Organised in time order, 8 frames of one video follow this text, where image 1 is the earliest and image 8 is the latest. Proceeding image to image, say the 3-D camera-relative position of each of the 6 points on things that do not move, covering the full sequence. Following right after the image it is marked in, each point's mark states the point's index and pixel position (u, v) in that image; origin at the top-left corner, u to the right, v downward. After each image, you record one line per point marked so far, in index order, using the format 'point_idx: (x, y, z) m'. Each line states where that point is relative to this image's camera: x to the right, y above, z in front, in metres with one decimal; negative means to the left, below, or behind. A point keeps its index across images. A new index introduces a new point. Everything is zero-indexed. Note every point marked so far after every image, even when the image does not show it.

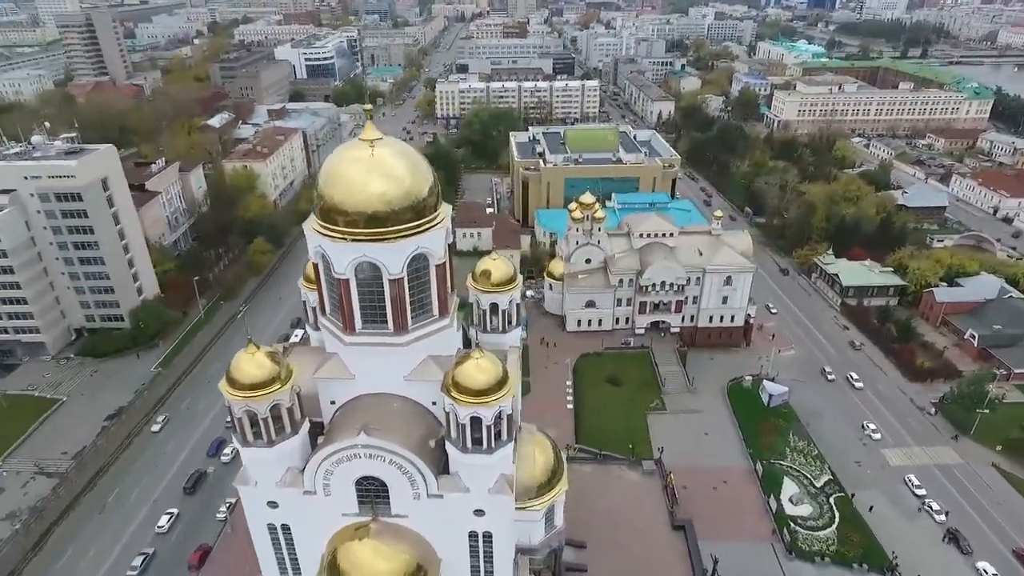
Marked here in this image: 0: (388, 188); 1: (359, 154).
0: (-4.0, +3.2, +19.7) m
1: (-4.9, +4.3, +19.7) m
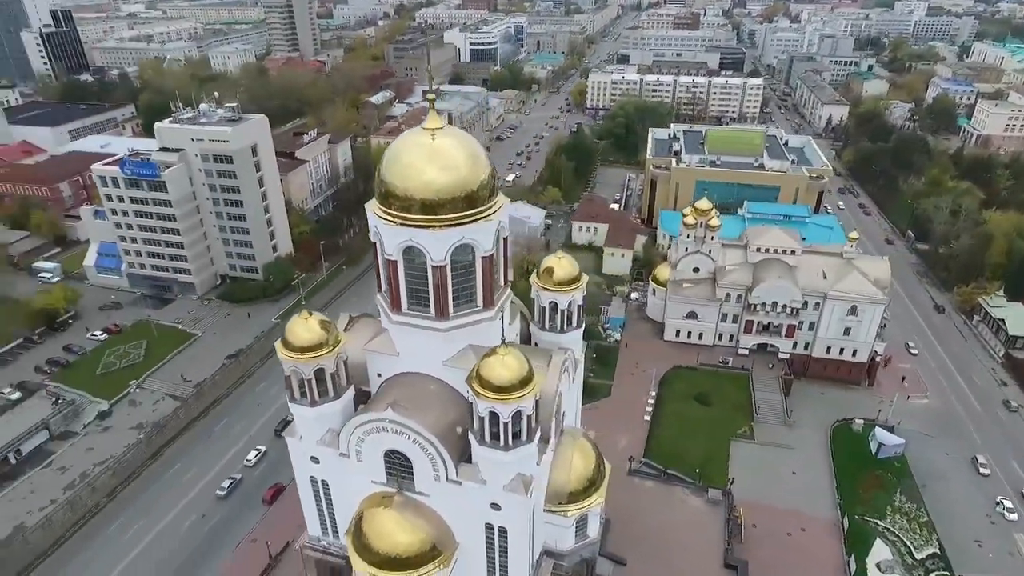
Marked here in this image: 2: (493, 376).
0: (-2.3, +3.7, +20.1) m
1: (-3.0, +4.8, +20.4) m
2: (-0.6, -2.7, +19.2) m
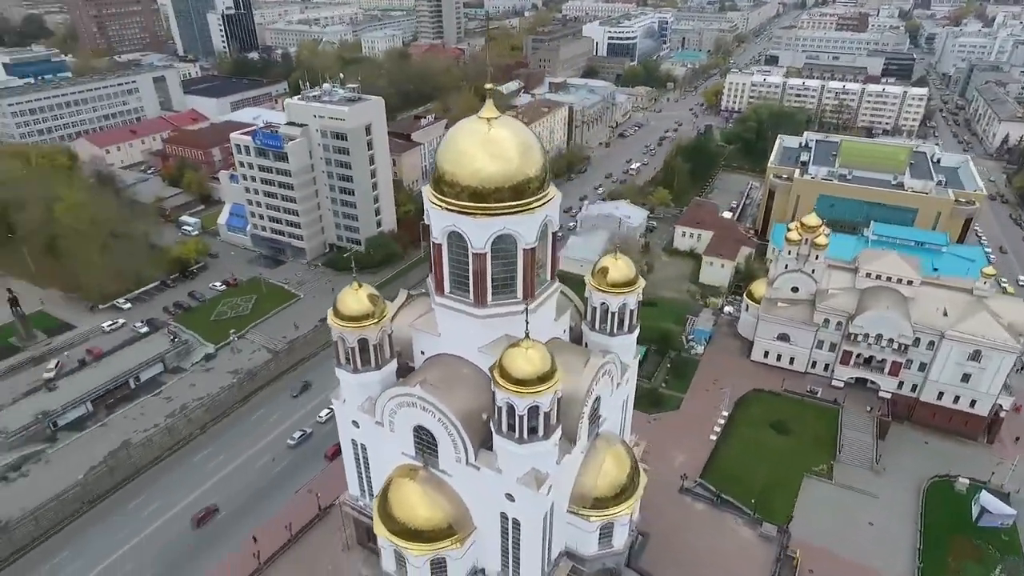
0: (-0.7, +4.1, +20.4) m
1: (-1.3, +5.3, +20.7) m
2: (0.0, -2.5, +19.2) m
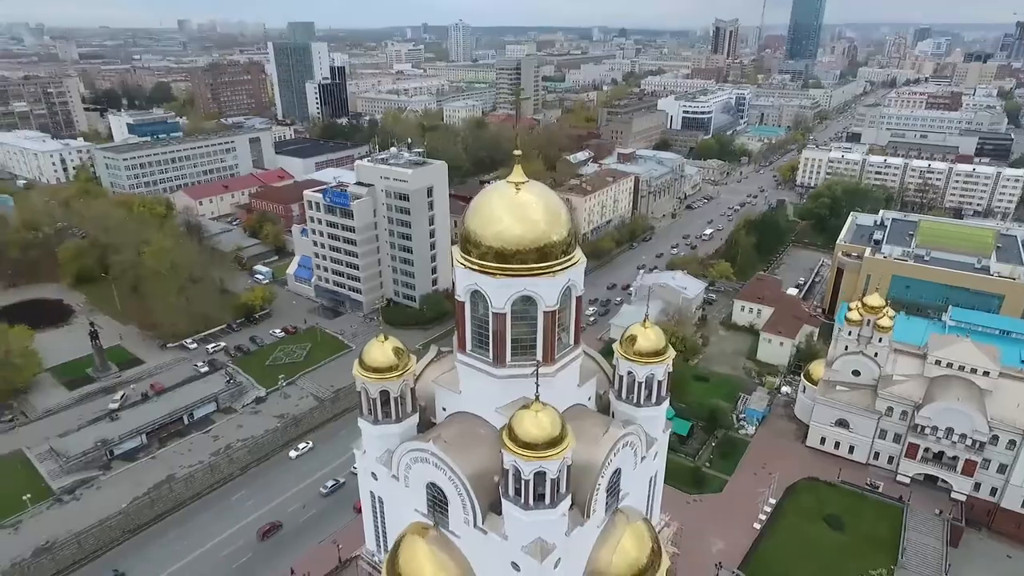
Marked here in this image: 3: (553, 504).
0: (+0.1, +2.1, +20.8) m
1: (-0.3, +3.3, +21.4) m
2: (+0.3, -4.4, +18.9) m
3: (+1.3, -6.8, +19.5) m
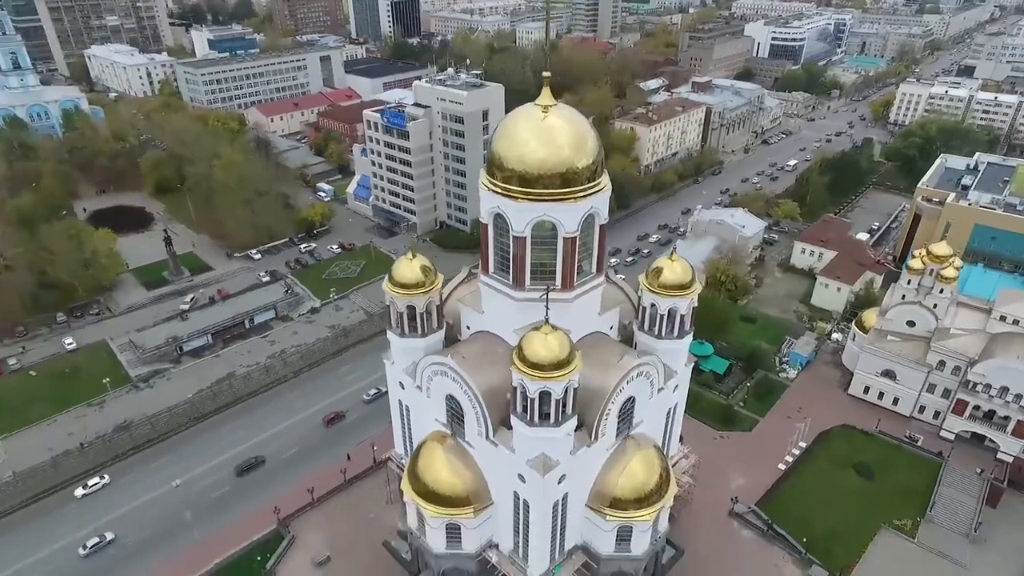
0: (+0.9, +4.6, +20.8) m
1: (+0.6, +5.9, +21.2) m
2: (+0.6, -2.0, +19.6) m
3: (+1.5, -4.4, +20.4) m
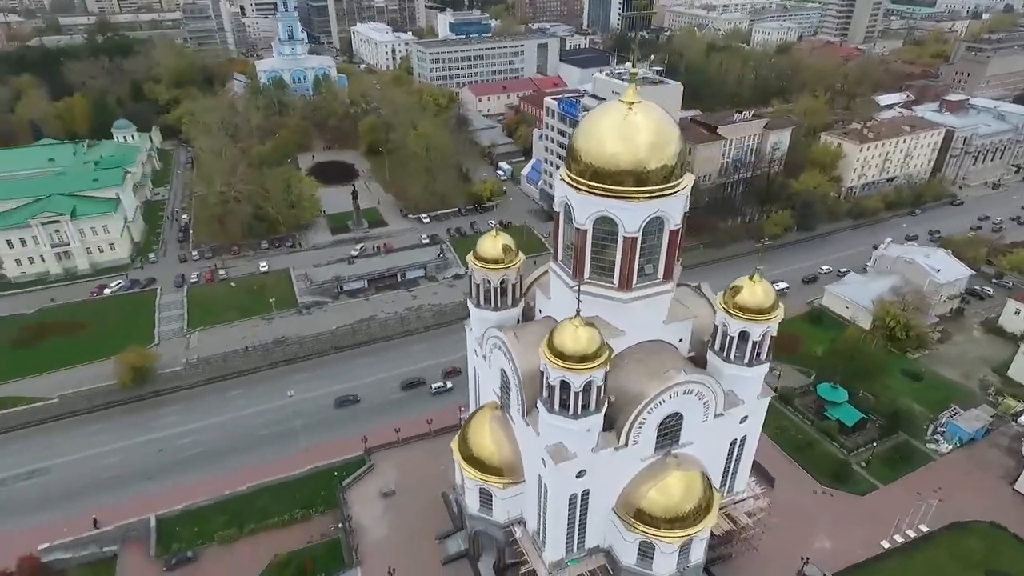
0: (+3.4, +4.7, +20.7) m
1: (+3.4, +6.1, +21.2) m
2: (+1.5, -1.7, +20.0) m
3: (+2.1, -4.2, +20.5) m
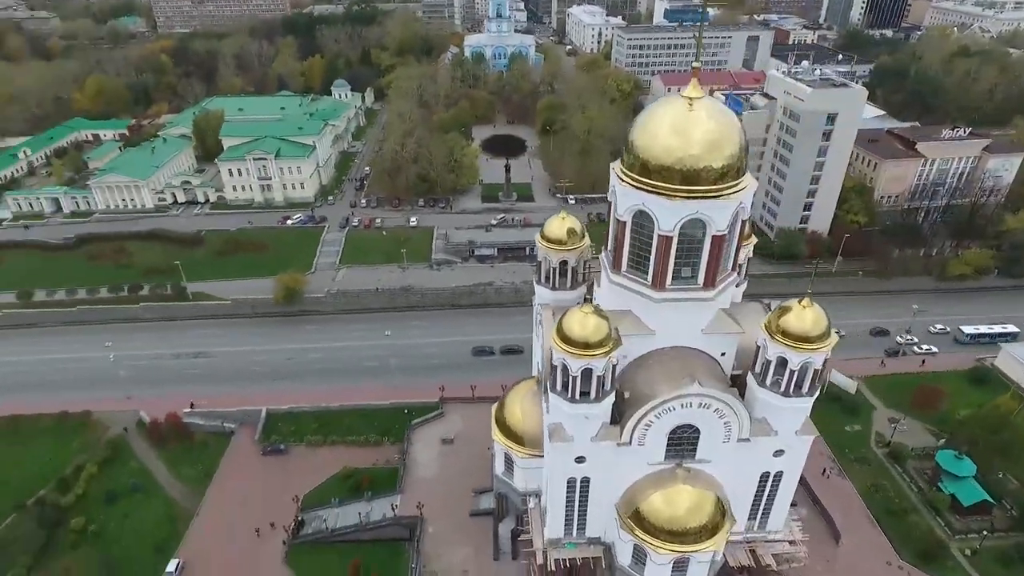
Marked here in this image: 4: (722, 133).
0: (+4.9, +4.8, +20.2) m
1: (+5.3, +6.1, +20.6) m
2: (+1.8, -1.1, +20.4) m
3: (+2.1, -3.8, +20.9) m
4: (+6.5, +5.1, +19.7) m
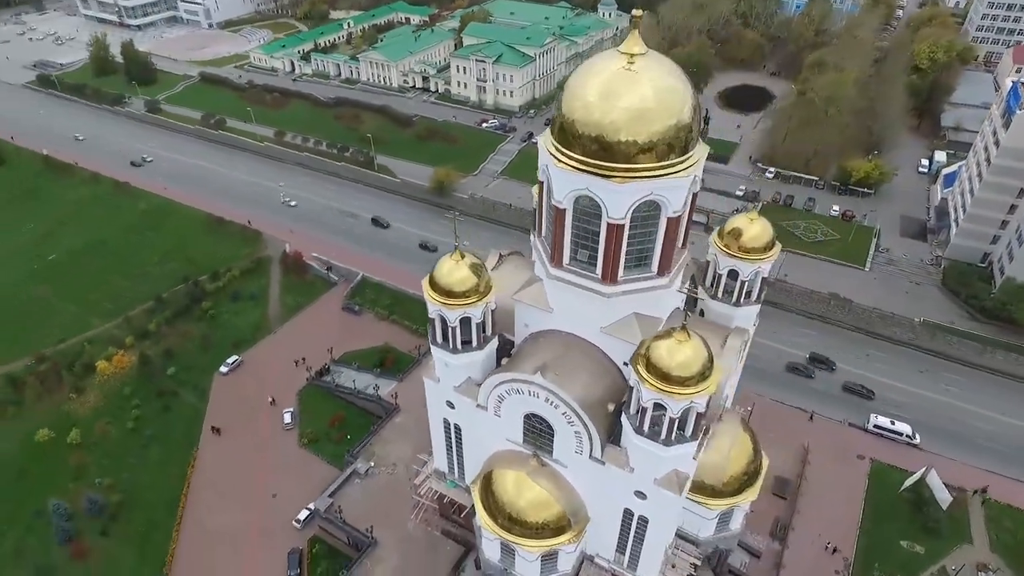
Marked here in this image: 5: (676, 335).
0: (+2.0, +5.3, +17.4) m
1: (+2.9, +6.4, +17.2) m
2: (-2.2, +0.7, +19.9) m
3: (-2.5, -1.8, +20.6) m
4: (+3.1, +5.0, +16.1) m
5: (+4.7, -1.3, +16.6) m
